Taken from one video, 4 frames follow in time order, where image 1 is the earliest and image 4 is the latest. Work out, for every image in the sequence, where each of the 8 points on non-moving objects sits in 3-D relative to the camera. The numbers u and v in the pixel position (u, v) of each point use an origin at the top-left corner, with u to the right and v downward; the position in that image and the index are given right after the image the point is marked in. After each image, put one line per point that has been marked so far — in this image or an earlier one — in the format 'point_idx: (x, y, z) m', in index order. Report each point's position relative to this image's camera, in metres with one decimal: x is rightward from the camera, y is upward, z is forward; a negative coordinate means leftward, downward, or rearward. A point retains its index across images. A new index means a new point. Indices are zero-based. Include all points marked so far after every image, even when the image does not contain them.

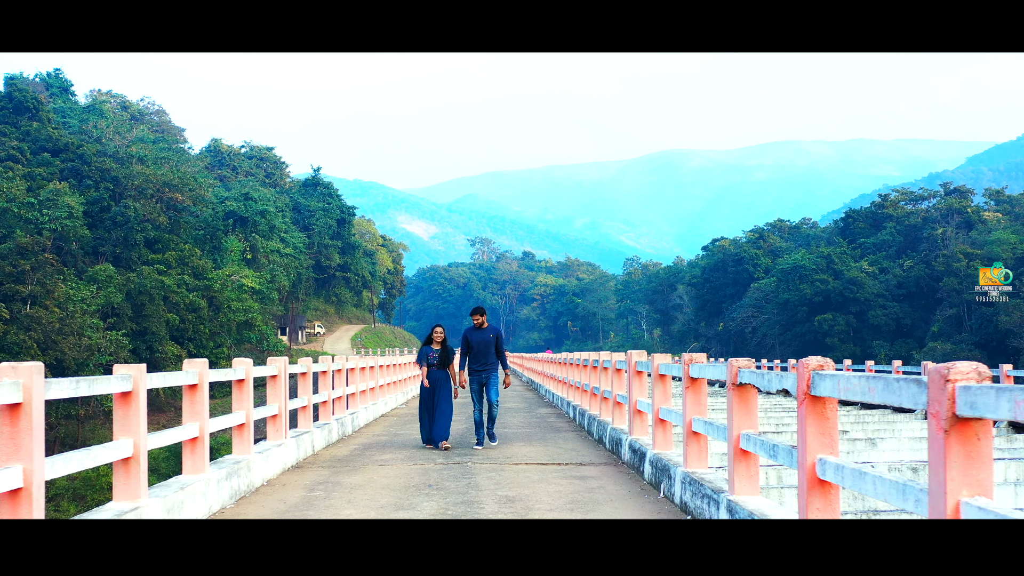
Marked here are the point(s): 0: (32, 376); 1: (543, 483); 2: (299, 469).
0: (-1.2, -0.2, +3.0) m
1: (+0.1, -1.0, +5.6) m
2: (-1.2, -1.0, +6.4) m
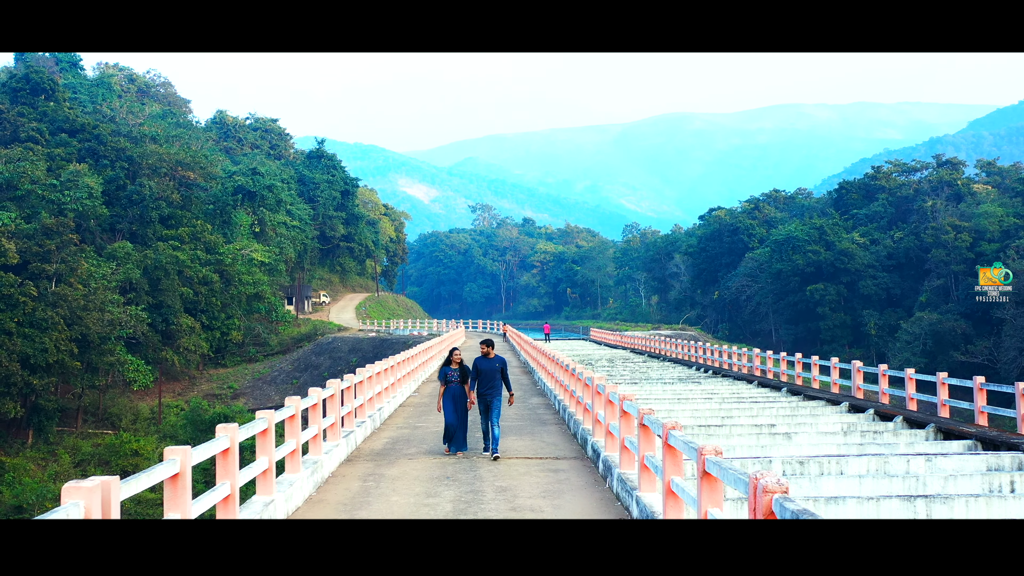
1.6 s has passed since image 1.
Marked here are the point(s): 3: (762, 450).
0: (-1.3, -0.6, +5.2) m
1: (+0.1, -1.3, +7.8) m
2: (-1.2, -1.3, +8.6) m
3: (+2.0, -1.3, +9.4) m
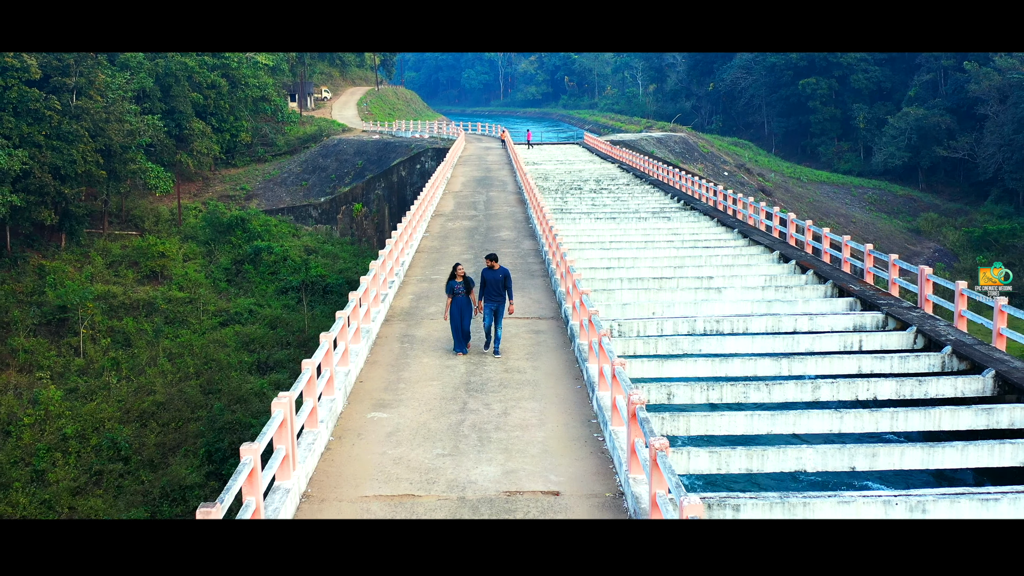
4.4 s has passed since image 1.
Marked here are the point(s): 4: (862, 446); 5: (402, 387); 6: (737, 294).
0: (-1.3, -0.3, +8.2) m
1: (0.0, -0.5, +10.9) m
2: (-1.3, -0.3, +11.7) m
3: (+2.0, -0.2, +12.5) m
4: (+2.3, -1.0, +7.6) m
5: (-0.9, -0.8, +9.1) m
6: (+2.6, -0.1, +13.2) m
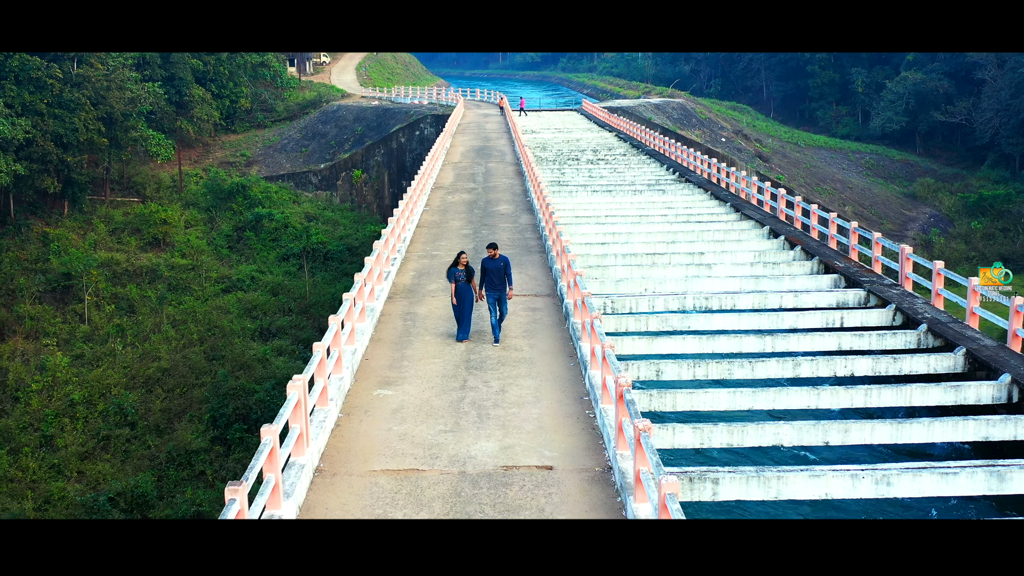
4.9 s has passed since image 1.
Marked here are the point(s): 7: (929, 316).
0: (-1.3, -0.2, +8.8) m
1: (0.0, -0.3, +11.5) m
2: (-1.3, -0.1, +12.2) m
3: (+1.9, +0.1, +13.0) m
4: (+2.3, -0.9, +8.1) m
5: (-0.9, -0.7, +9.7) m
6: (+2.6, +0.2, +13.7) m
7: (+4.0, -0.3, +10.9) m
